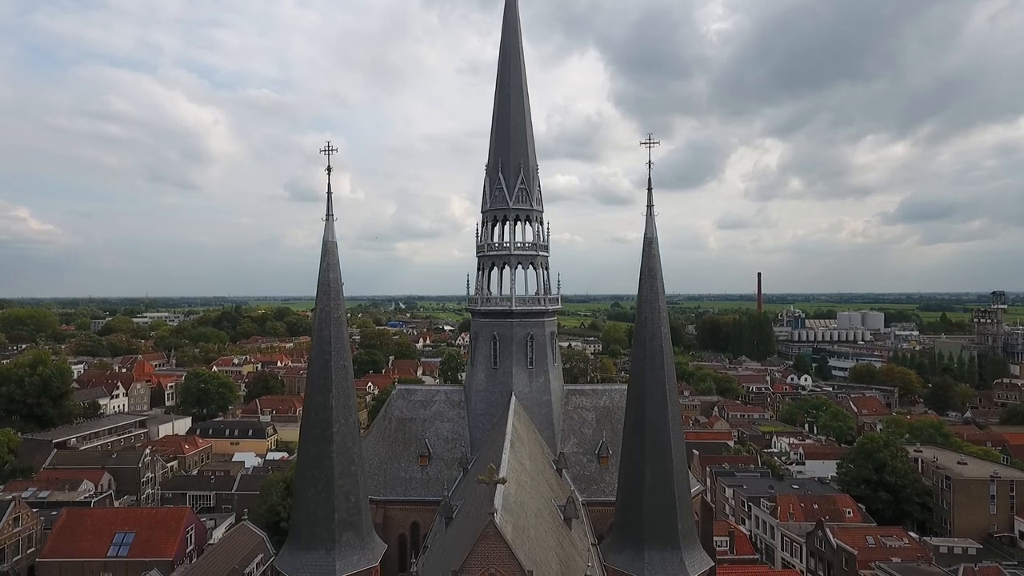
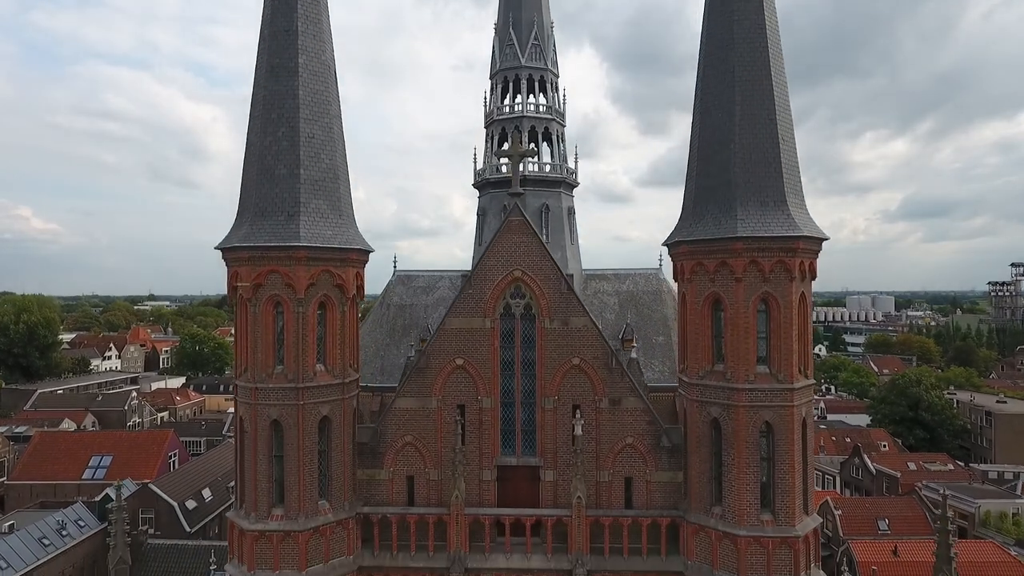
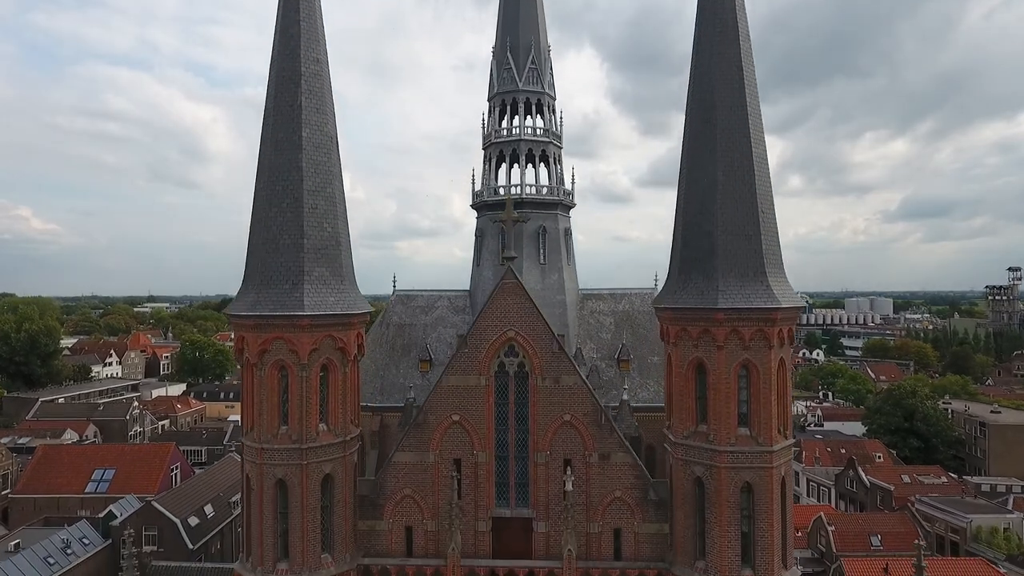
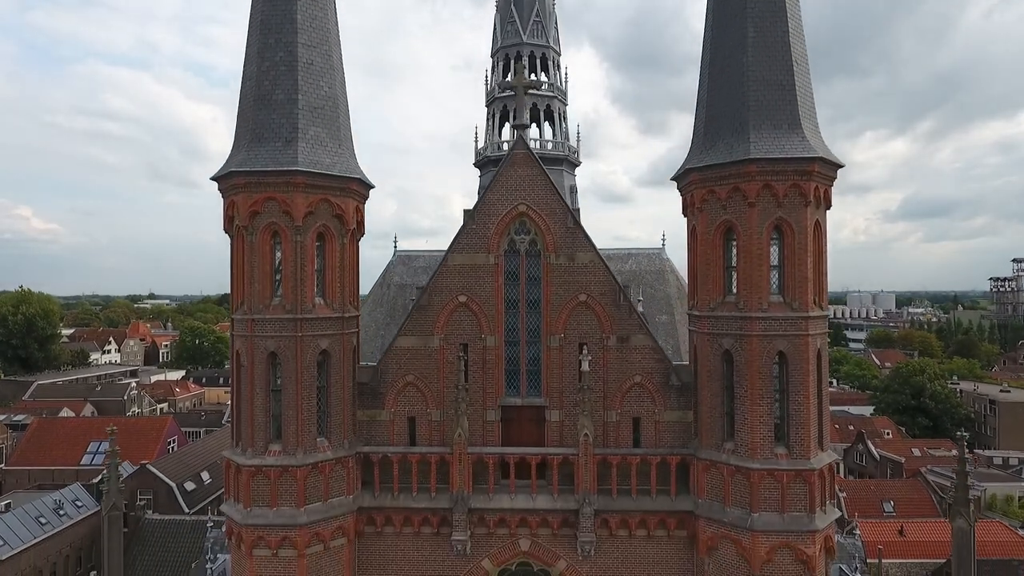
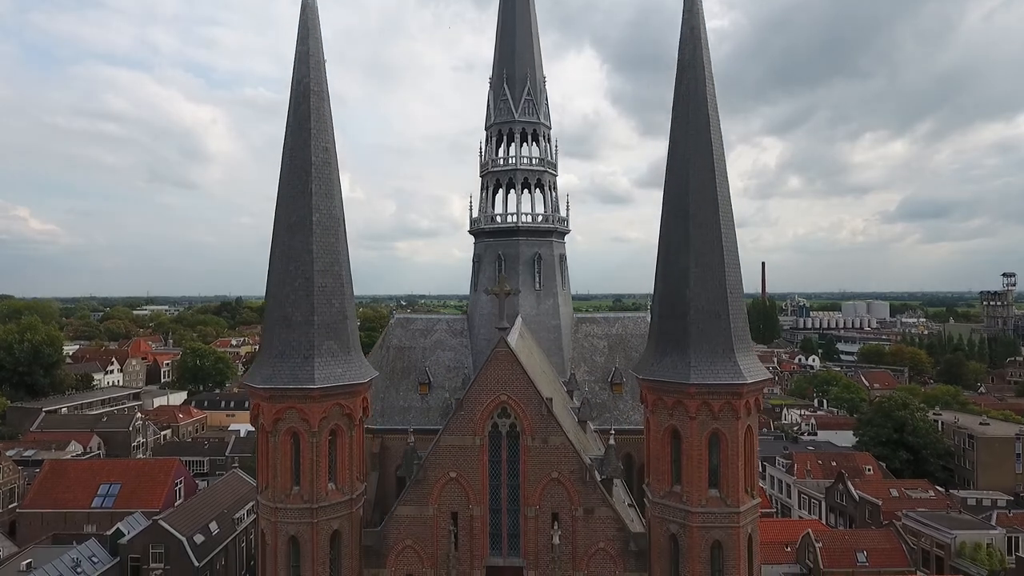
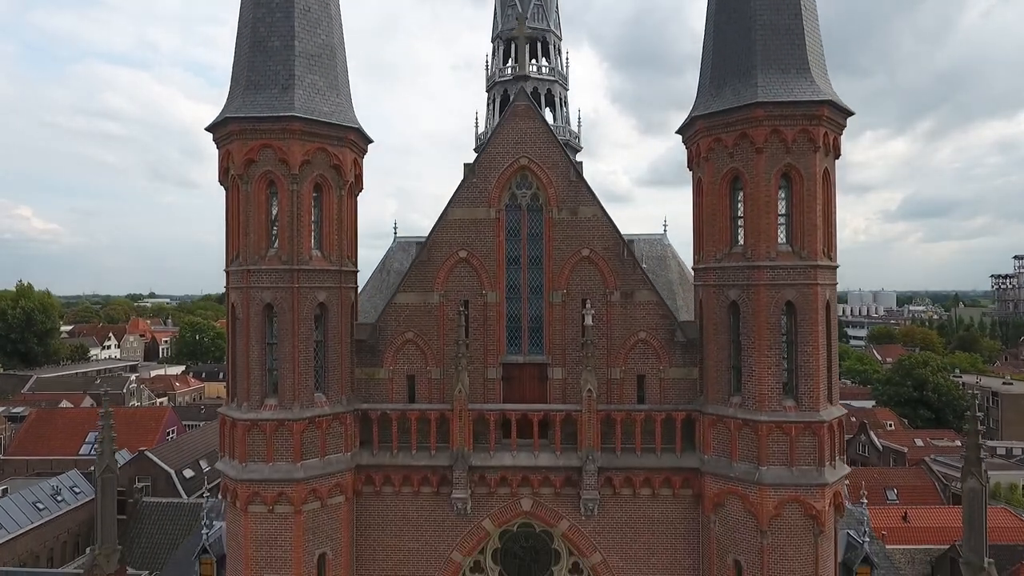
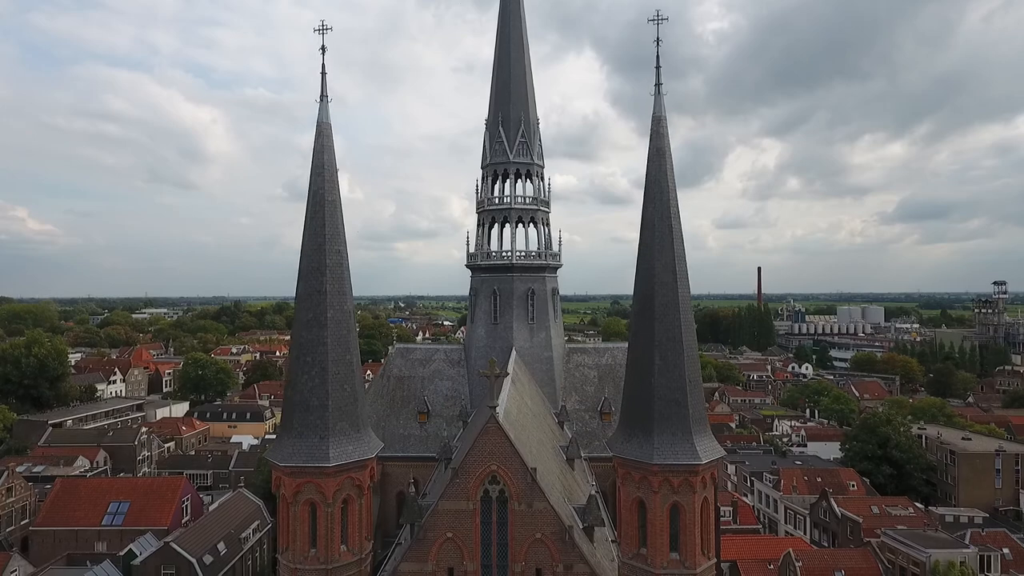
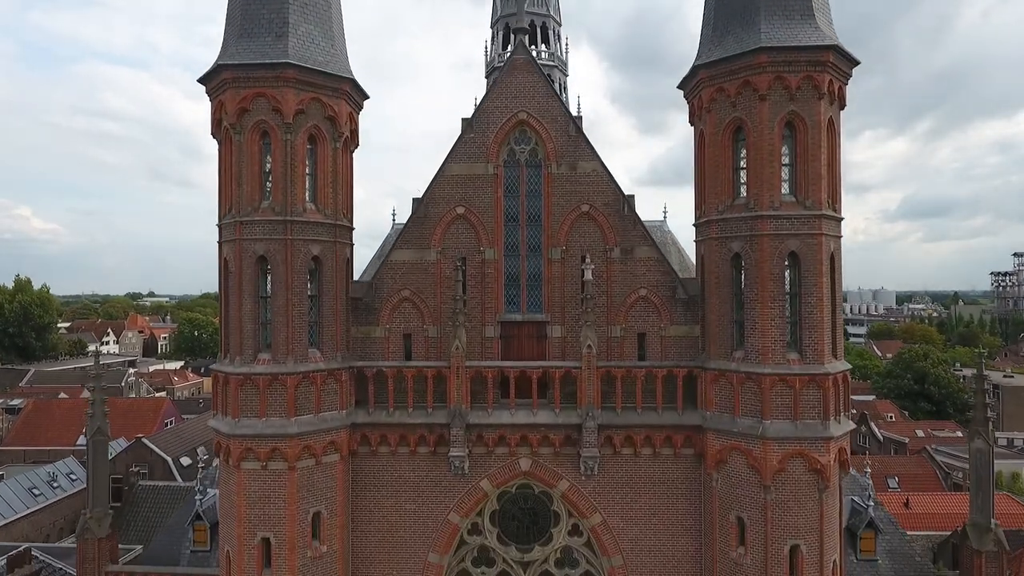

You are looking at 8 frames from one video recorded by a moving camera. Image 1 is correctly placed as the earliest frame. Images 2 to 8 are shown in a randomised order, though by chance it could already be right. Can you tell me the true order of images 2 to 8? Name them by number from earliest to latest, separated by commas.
7, 5, 3, 2, 4, 6, 8
